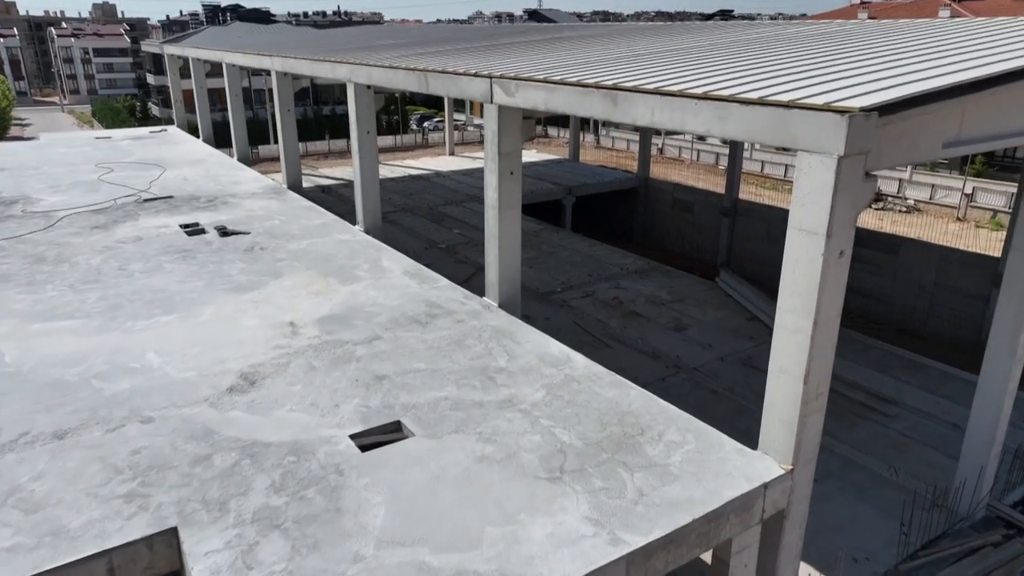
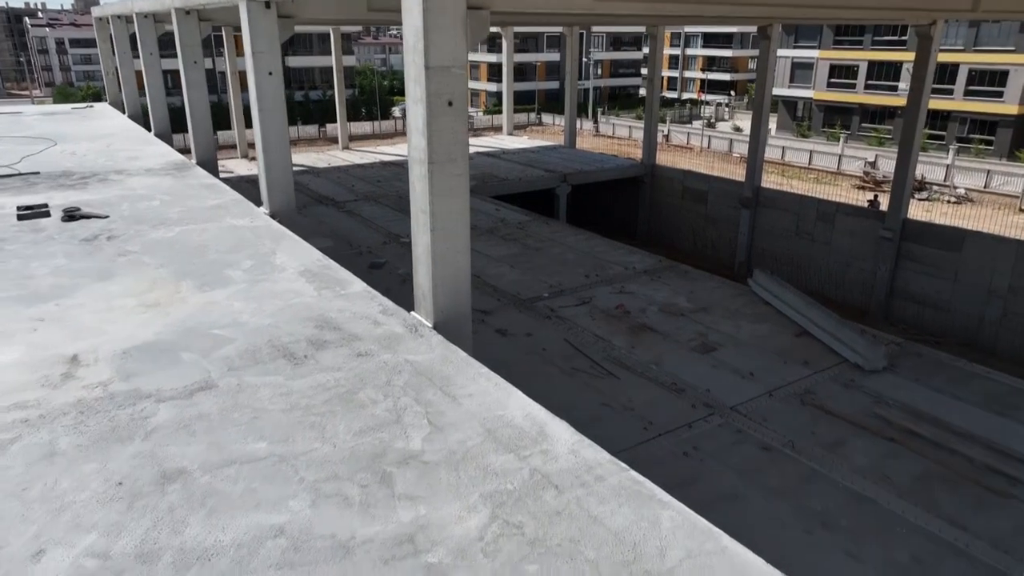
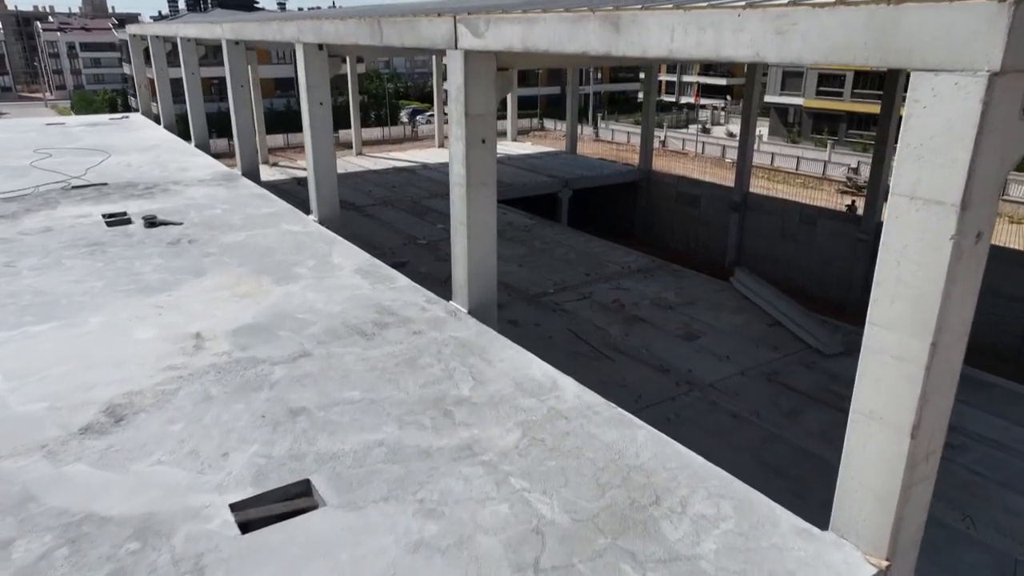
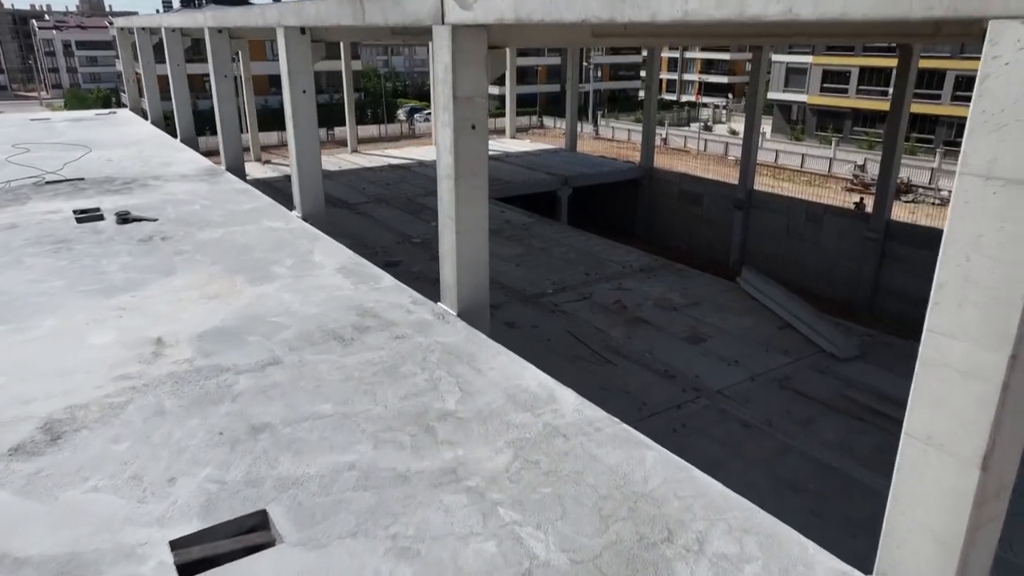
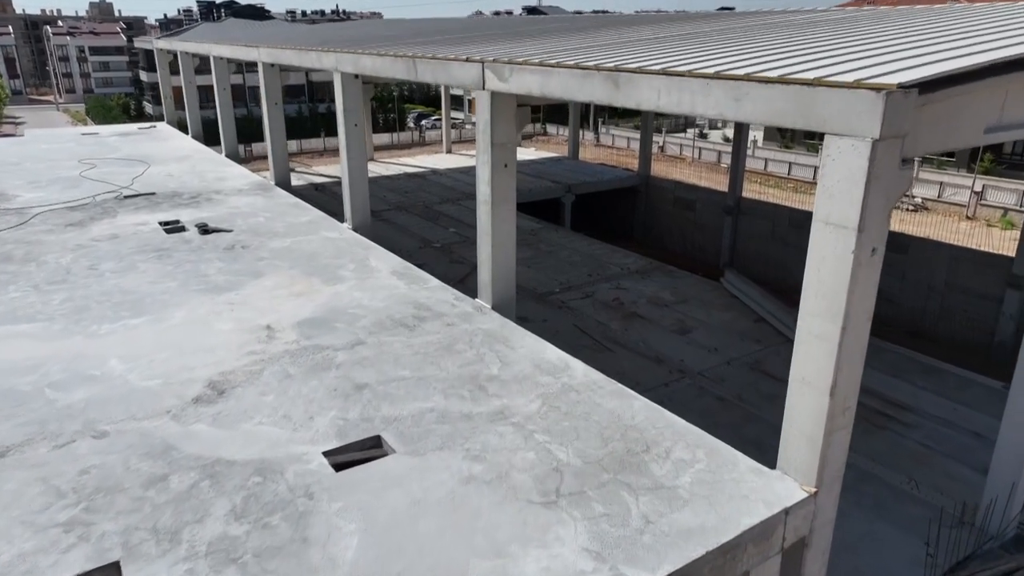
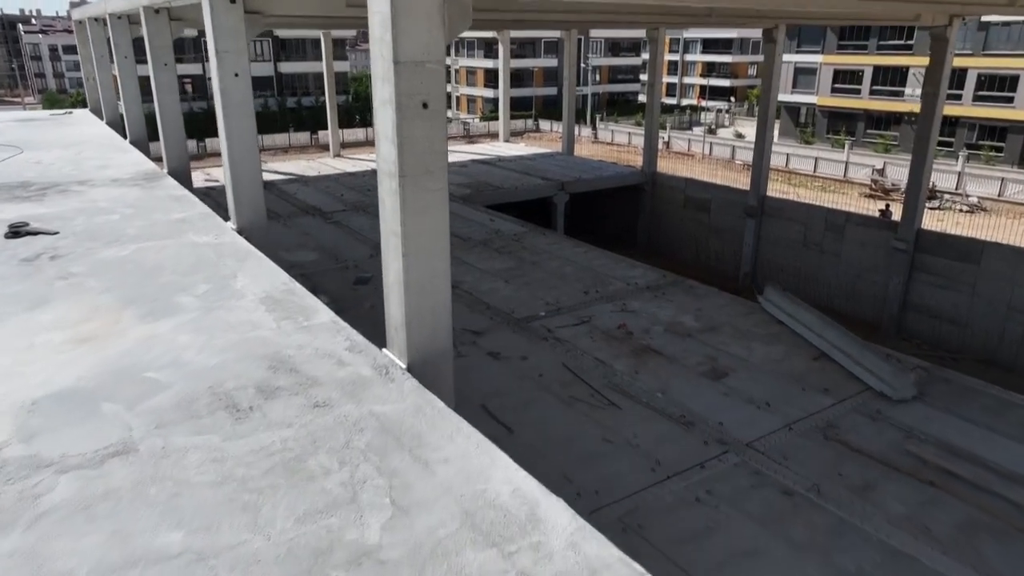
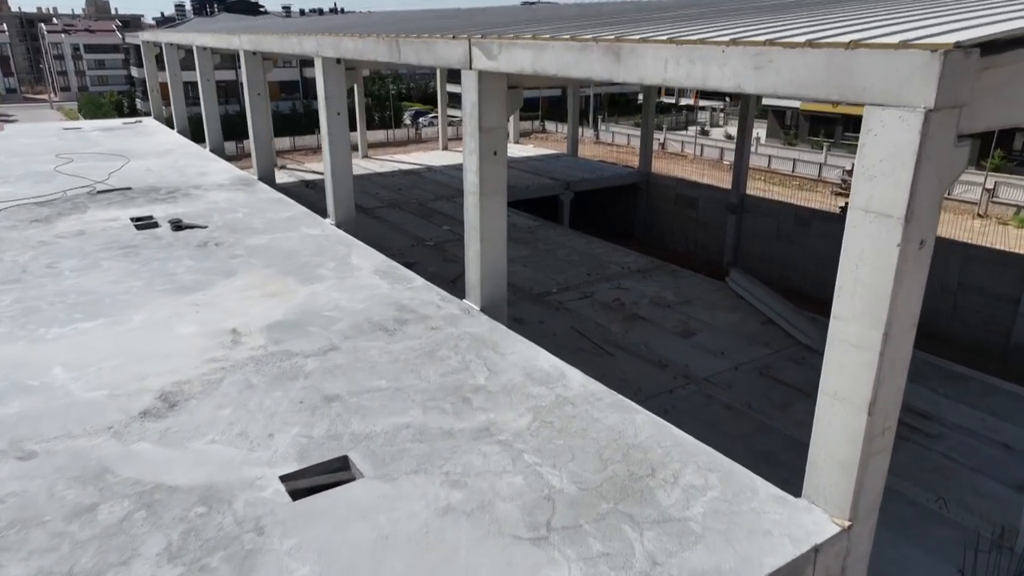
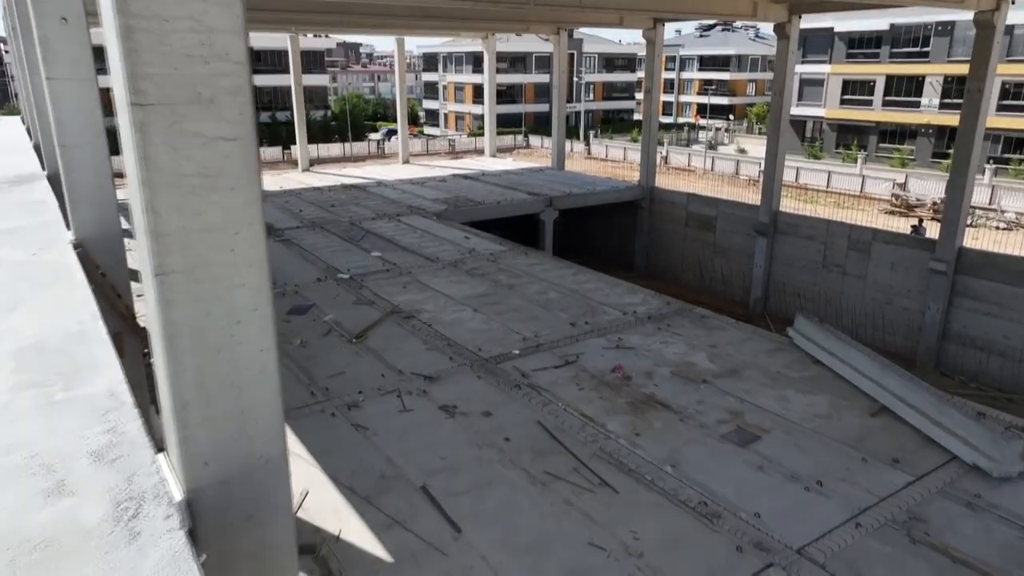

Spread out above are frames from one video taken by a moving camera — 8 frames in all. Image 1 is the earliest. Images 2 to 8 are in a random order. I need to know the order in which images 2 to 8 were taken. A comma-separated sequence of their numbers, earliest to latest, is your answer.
5, 7, 3, 4, 2, 6, 8
